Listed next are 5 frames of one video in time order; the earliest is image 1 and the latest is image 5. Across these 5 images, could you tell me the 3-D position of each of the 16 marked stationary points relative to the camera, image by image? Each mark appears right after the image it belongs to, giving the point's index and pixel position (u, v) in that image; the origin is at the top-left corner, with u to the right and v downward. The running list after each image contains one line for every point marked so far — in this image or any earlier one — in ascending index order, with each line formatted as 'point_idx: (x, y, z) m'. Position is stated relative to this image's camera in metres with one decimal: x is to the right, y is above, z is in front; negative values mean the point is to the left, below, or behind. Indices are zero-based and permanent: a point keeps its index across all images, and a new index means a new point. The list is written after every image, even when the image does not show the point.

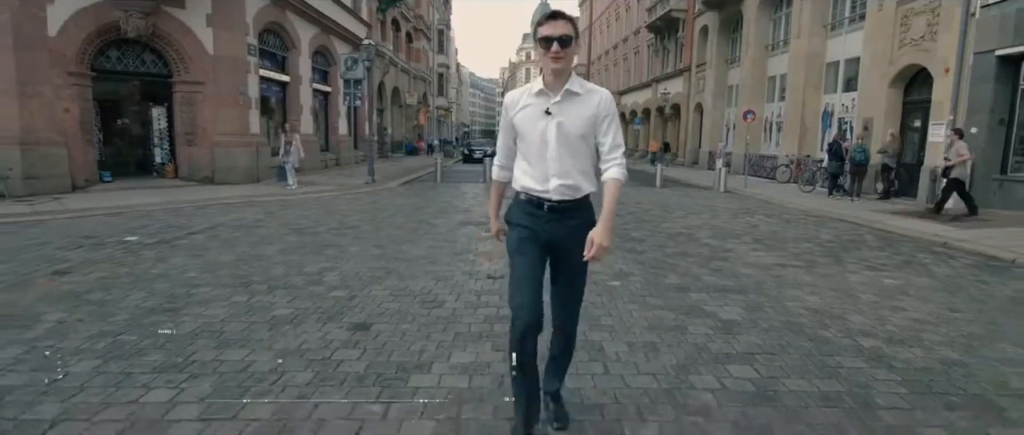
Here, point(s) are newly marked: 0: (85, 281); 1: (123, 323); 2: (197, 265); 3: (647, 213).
0: (-4.3, -0.6, +5.6) m
1: (-3.0, -0.8, +4.4) m
2: (-3.5, -0.5, +6.3) m
3: (+2.8, +0.1, +11.6) m
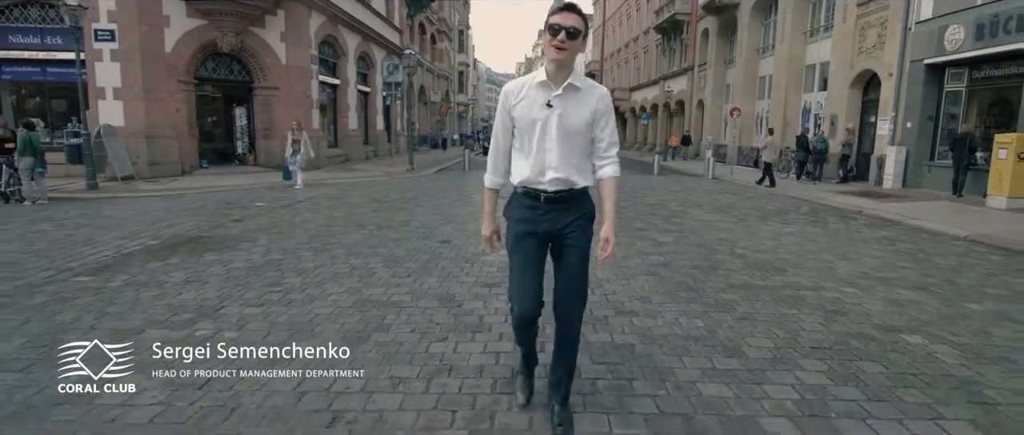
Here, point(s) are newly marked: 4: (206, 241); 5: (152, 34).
0: (-4.0, -0.1, +8.9) m
1: (-2.7, -0.3, +7.7) m
2: (-3.2, 0.0, +9.6) m
3: (+3.3, +0.7, +14.7) m
4: (-4.1, -0.3, +7.5) m
5: (-9.7, +4.9, +15.4) m
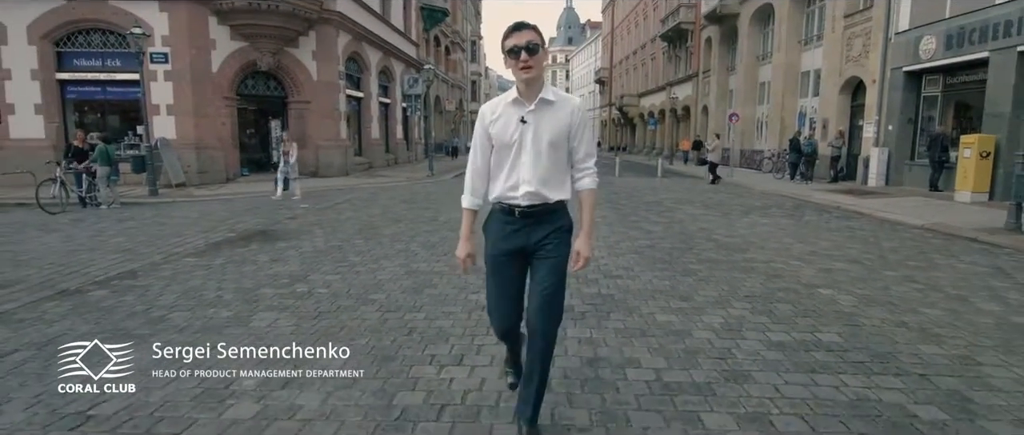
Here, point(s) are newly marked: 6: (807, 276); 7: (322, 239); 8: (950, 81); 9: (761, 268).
0: (-3.7, -0.1, +10.5) m
1: (-2.5, -0.2, +9.2) m
2: (-2.9, 0.0, +11.2) m
3: (+3.6, +0.7, +16.1) m
4: (-3.9, -0.3, +9.1) m
5: (-9.4, +4.9, +17.1) m
6: (+3.3, -0.6, +6.3) m
7: (-2.9, -0.3, +8.7) m
8: (+11.9, +3.7, +15.5) m
9: (+2.9, -0.6, +6.6) m
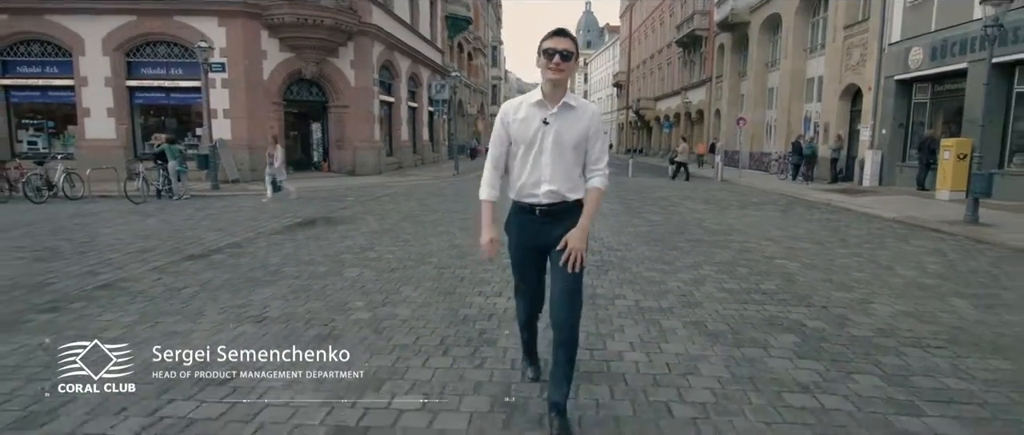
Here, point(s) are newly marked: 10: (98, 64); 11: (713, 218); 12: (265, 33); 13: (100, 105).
0: (-3.3, +0.1, +12.2) m
1: (-2.1, 0.0, +11.0) m
2: (-2.5, +0.3, +12.9) m
3: (+4.2, +0.9, +17.7) m
4: (-3.5, 0.0, +10.9) m
5: (-8.7, +5.1, +19.1) m
6: (+3.6, -0.5, +7.9) m
7: (-2.5, -0.1, +10.4) m
8: (+12.5, +3.8, +16.8) m
9: (+3.2, -0.4, +8.2) m
10: (-13.8, +5.1, +19.0) m
11: (+4.0, 0.0, +11.5) m
12: (-8.5, +6.3, +19.6) m
13: (-13.8, +3.8, +19.1) m
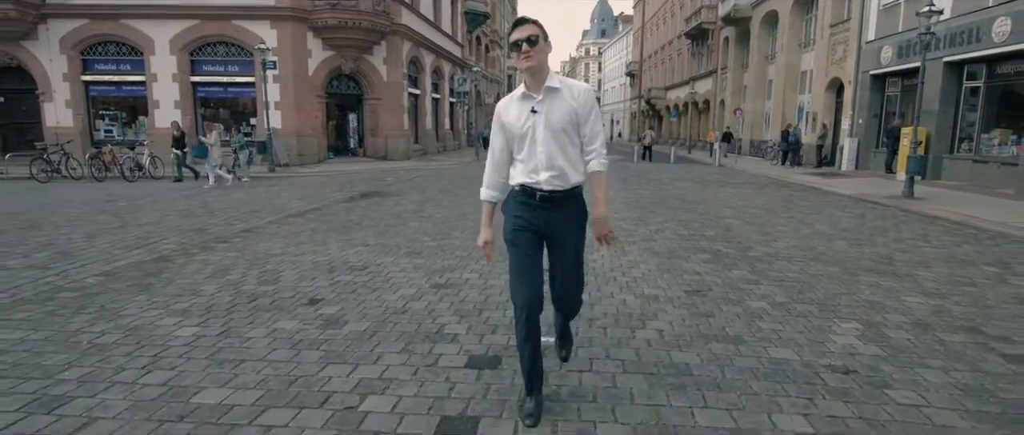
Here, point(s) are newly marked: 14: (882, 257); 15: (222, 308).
0: (-2.9, +0.8, +14.8) m
1: (-1.8, +0.6, +13.6) m
2: (-2.1, +0.9, +15.5) m
3: (+4.8, +1.6, +20.1) m
4: (-3.1, +0.6, +13.5) m
5: (-8.1, +5.9, +21.8) m
6: (+3.9, +0.1, +10.3) m
7: (-2.1, +0.5, +13.0) m
8: (+13.1, +4.5, +18.9) m
9: (+3.5, +0.1, +10.7) m
10: (-13.2, +5.9, +21.8) m
11: (+4.4, +0.6, +13.9) m
12: (-7.8, +7.1, +22.2) m
13: (-13.2, +4.6, +21.9) m
14: (+4.7, -0.5, +7.3) m
15: (-2.5, -0.8, +5.0) m
